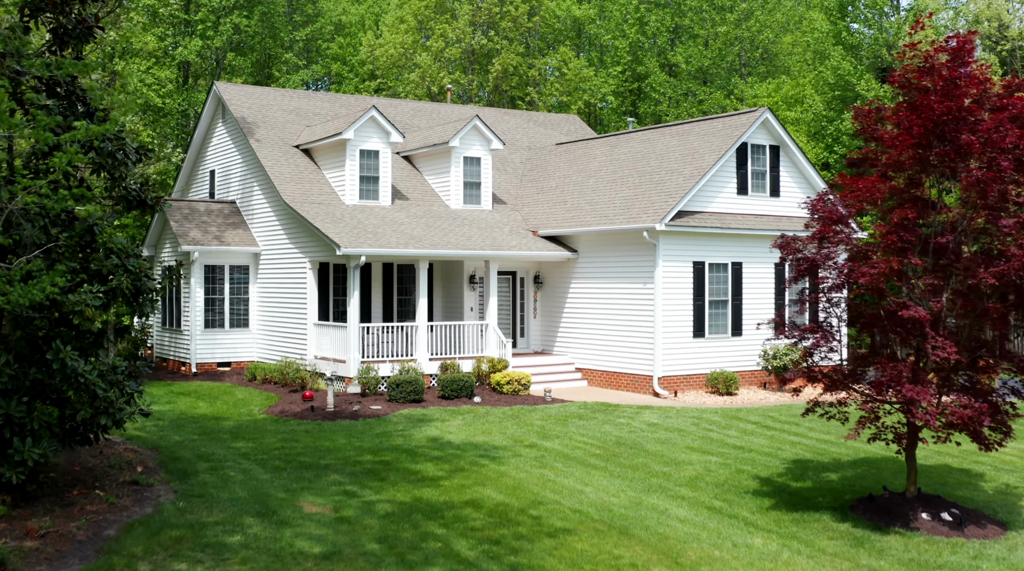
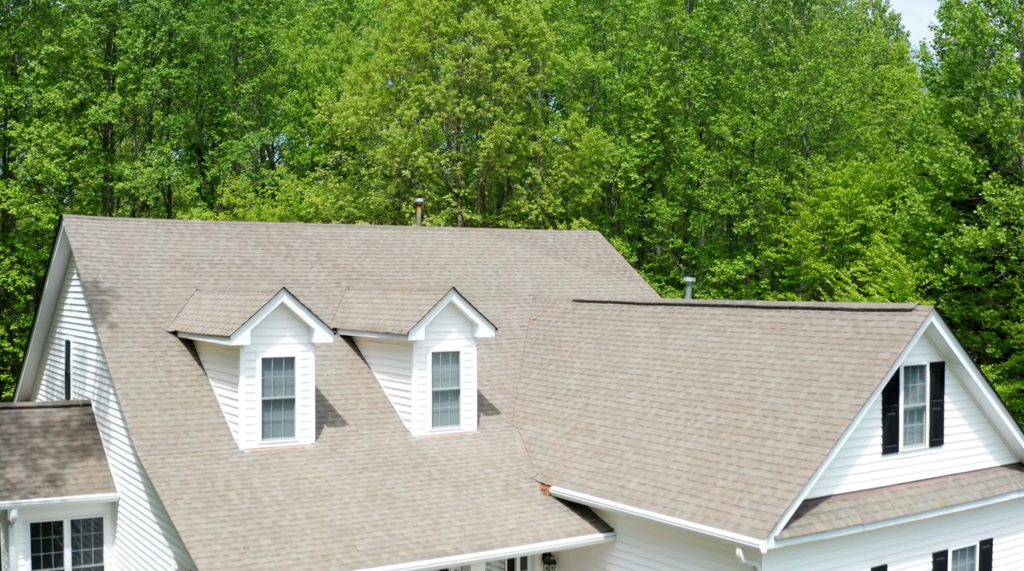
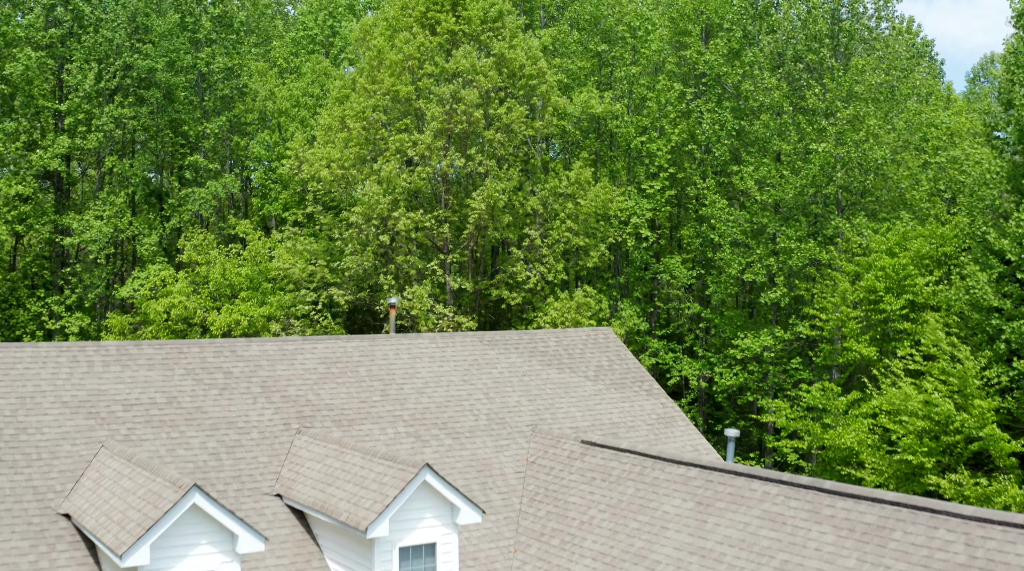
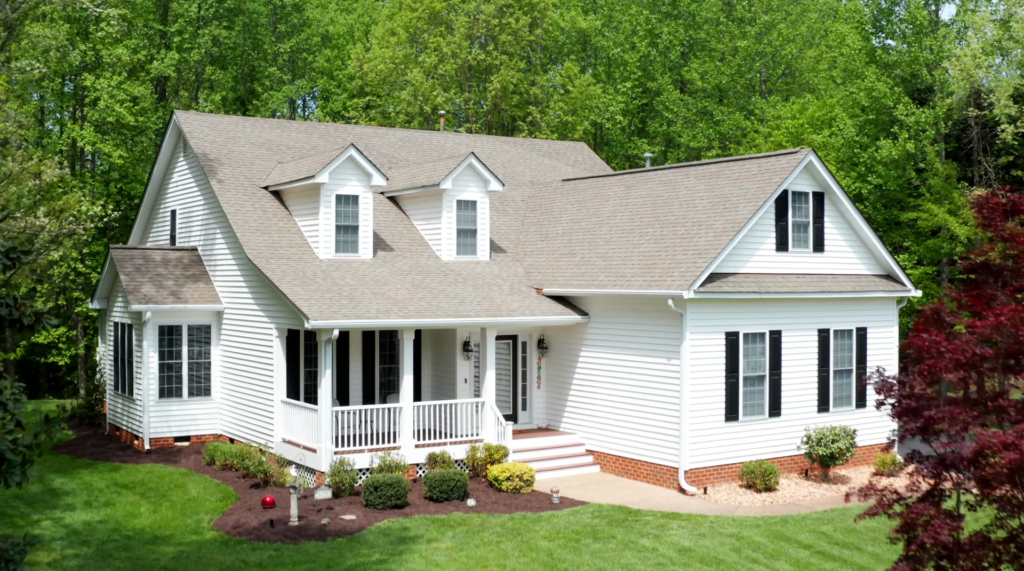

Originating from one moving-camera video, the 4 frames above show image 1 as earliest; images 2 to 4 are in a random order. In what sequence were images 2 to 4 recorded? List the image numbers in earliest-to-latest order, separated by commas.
4, 2, 3
